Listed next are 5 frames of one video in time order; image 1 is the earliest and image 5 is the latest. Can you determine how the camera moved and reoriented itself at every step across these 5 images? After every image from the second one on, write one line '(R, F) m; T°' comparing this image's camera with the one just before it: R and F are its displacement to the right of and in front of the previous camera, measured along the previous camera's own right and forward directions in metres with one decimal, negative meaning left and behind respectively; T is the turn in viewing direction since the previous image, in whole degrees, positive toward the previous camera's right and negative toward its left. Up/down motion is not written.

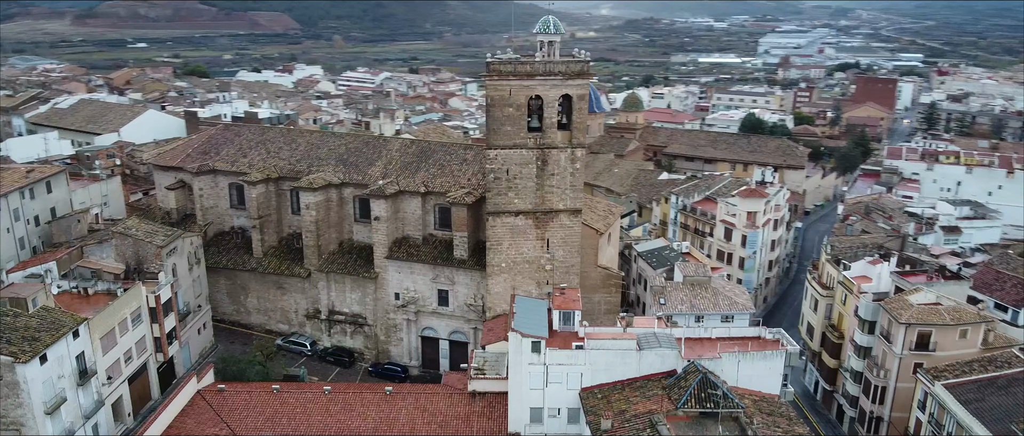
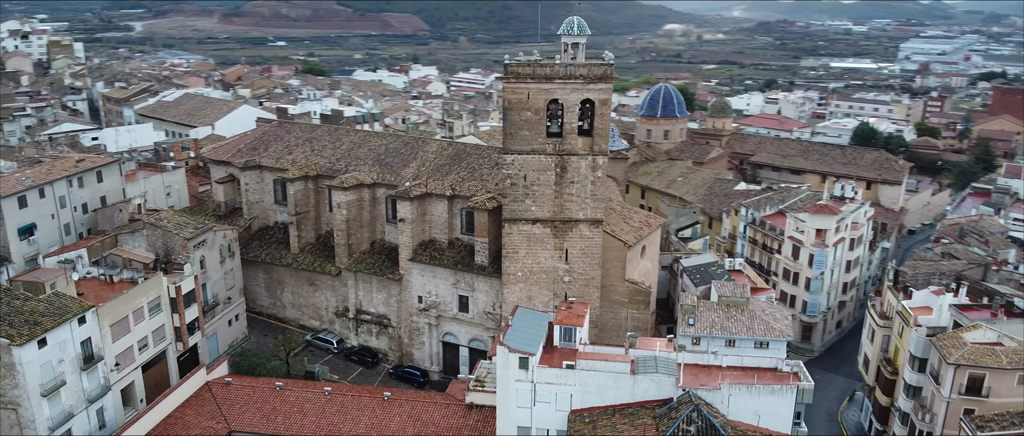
(+3.4, +1.2) m; -9°
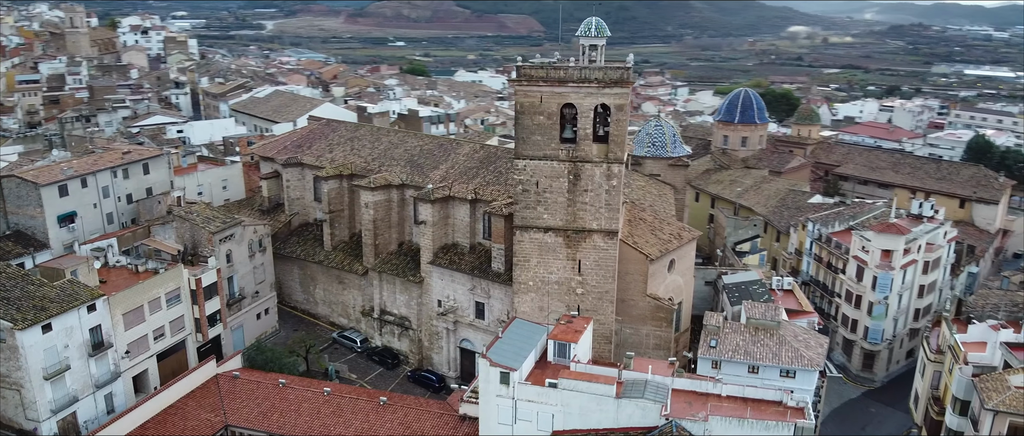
(+3.1, +1.1) m; -8°
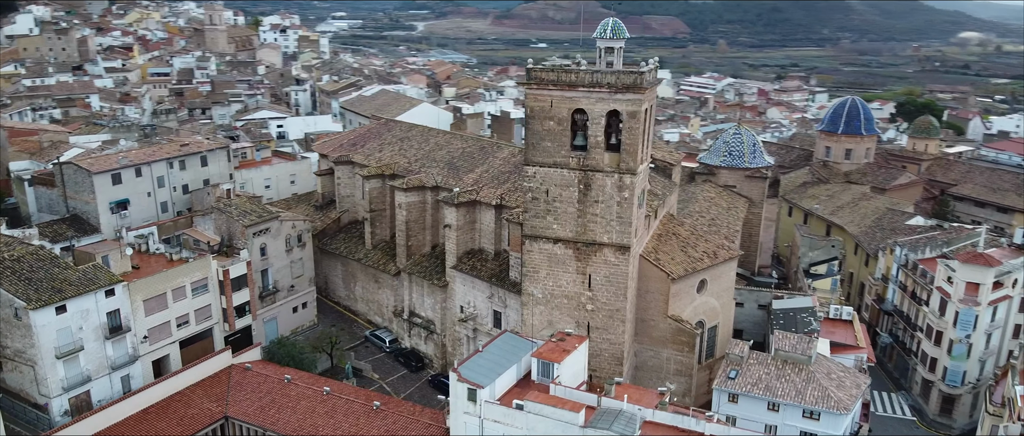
(+3.9, +1.3) m; -10°
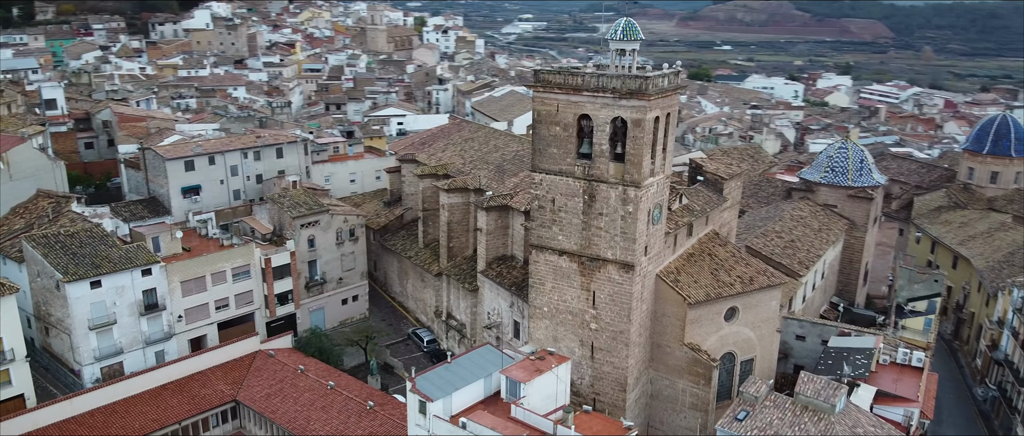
(+4.8, +1.5) m; -13°
